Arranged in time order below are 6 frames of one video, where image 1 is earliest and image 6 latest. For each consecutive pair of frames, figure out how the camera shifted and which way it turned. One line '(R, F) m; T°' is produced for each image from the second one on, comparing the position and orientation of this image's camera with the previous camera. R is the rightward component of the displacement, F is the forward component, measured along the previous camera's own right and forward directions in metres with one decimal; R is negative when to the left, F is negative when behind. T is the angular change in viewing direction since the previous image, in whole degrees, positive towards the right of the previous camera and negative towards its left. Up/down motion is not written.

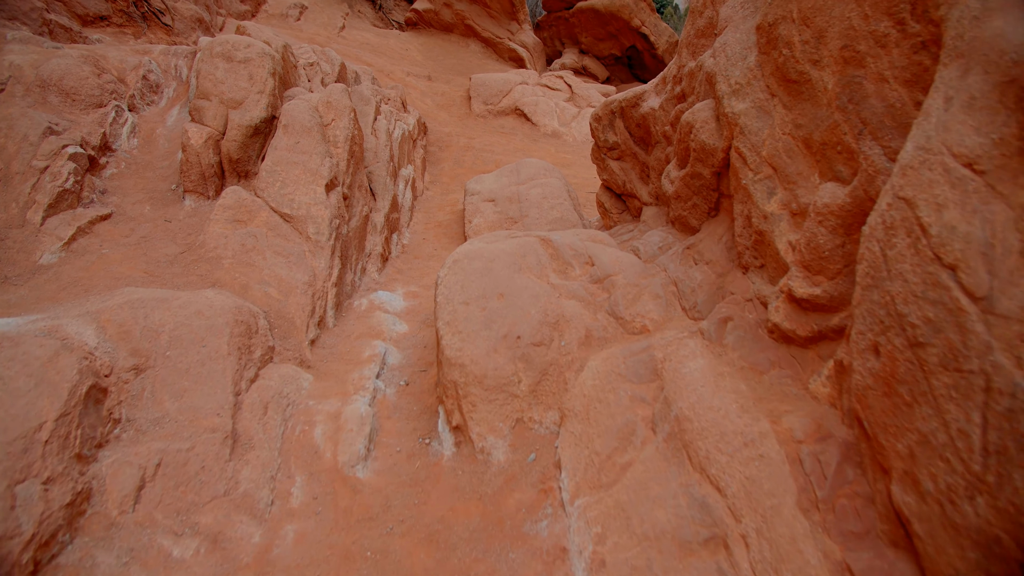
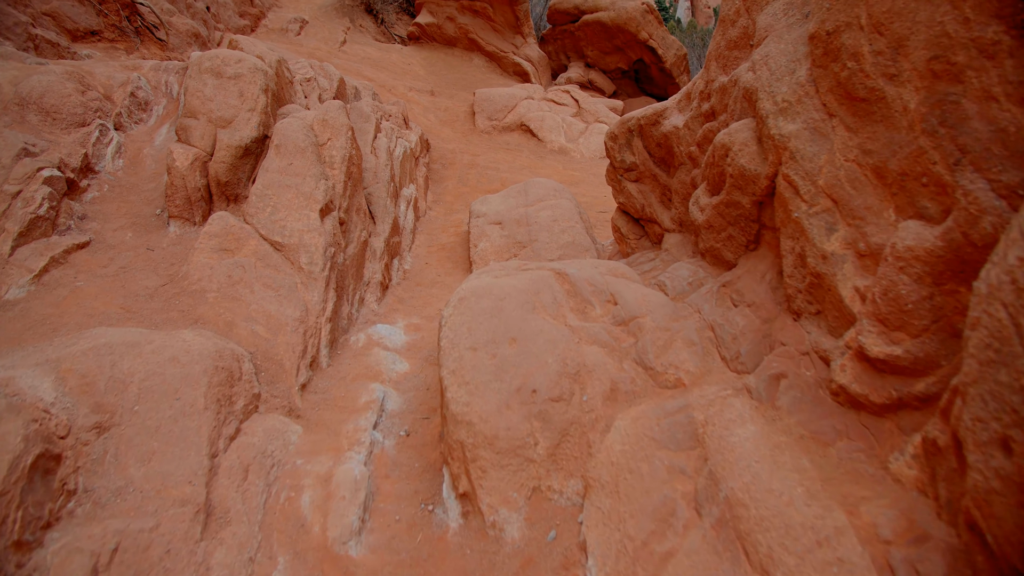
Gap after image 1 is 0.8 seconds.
(0.0, +0.3) m; 0°
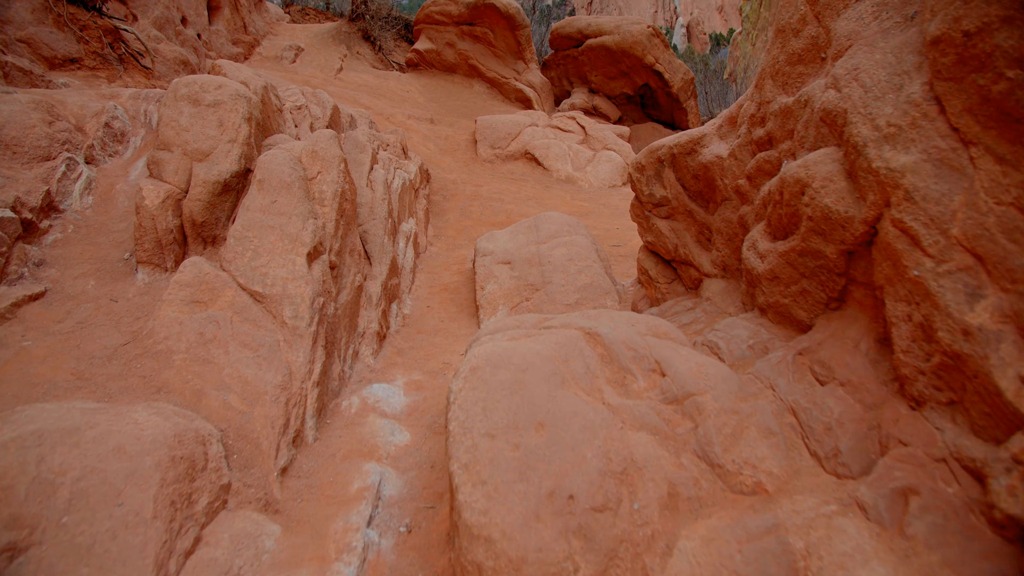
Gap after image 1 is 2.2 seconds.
(-0.1, +0.4) m; 0°
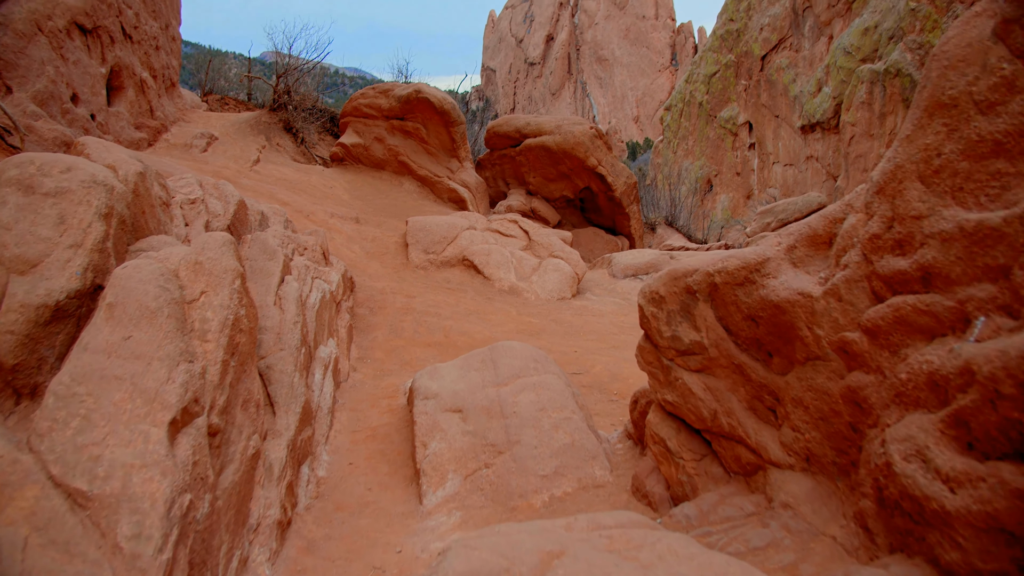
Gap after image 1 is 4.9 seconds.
(-0.1, +0.9) m; +6°
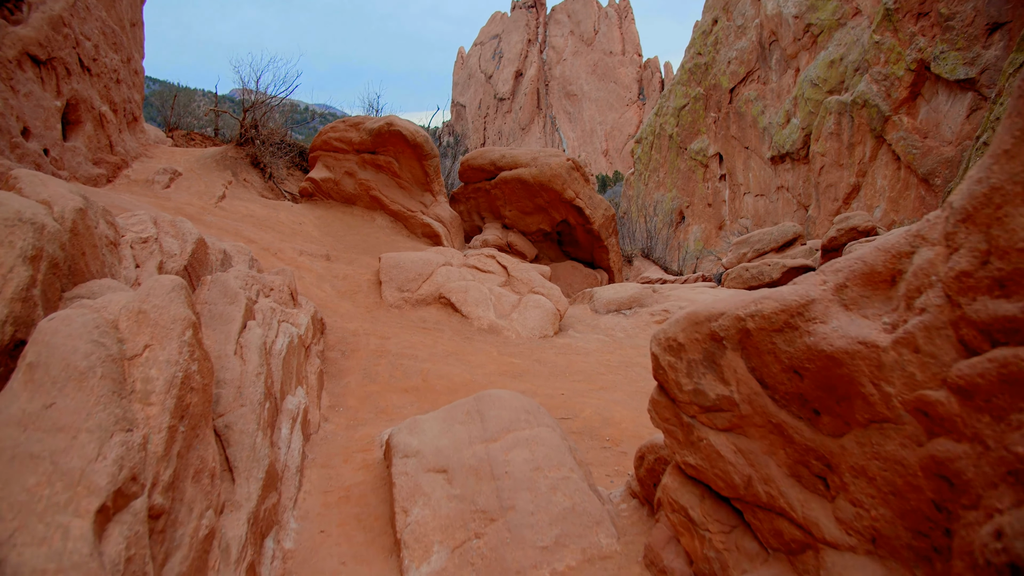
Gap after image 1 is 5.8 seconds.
(-0.1, +0.3) m; +2°
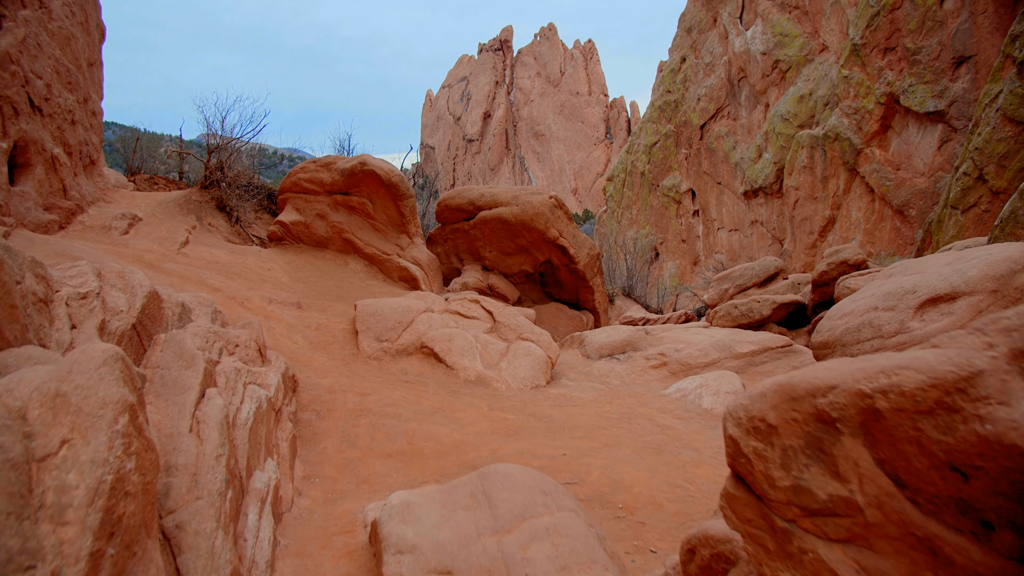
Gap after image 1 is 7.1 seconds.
(-0.1, +0.4) m; +2°
